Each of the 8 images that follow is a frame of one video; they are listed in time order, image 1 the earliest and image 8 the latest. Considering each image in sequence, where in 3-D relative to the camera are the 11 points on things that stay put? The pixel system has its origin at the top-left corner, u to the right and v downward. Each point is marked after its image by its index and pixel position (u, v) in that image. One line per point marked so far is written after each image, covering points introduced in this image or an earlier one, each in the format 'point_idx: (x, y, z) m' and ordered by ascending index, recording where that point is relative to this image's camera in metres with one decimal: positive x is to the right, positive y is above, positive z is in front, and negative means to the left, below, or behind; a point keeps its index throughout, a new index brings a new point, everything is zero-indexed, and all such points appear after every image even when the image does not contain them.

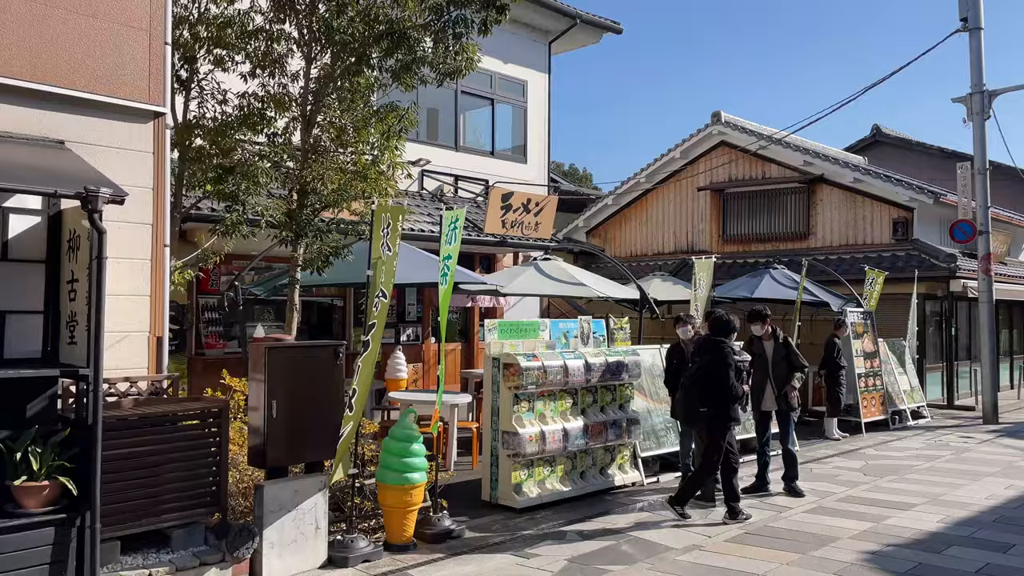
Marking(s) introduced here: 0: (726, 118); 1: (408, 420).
0: (+4.8, +3.8, +18.2) m
1: (-0.7, -0.9, +5.5) m
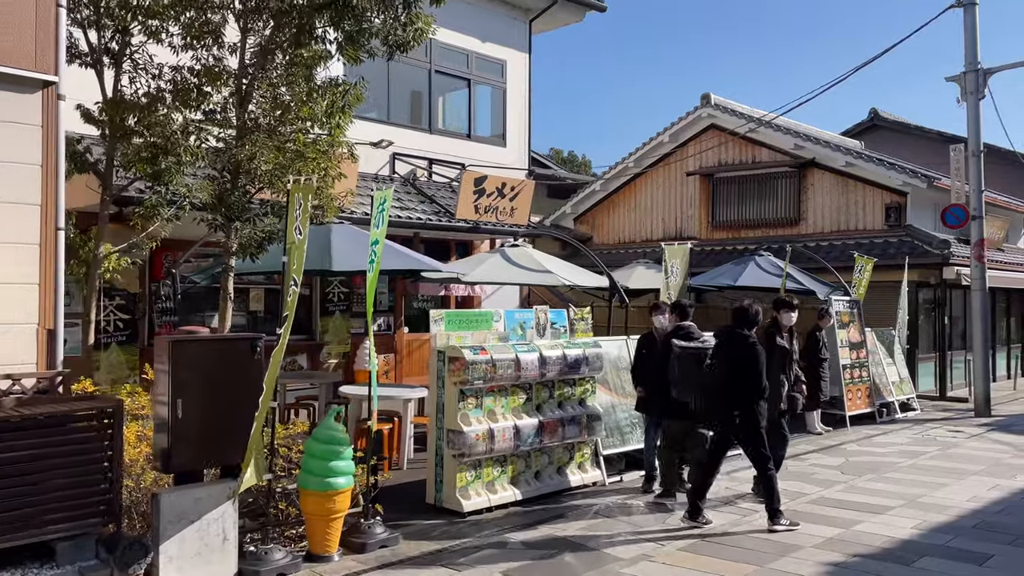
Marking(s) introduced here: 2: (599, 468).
0: (+4.4, +4.1, +17.6) m
1: (-1.1, -0.8, +5.1) m
2: (+0.8, -1.6, +7.1) m
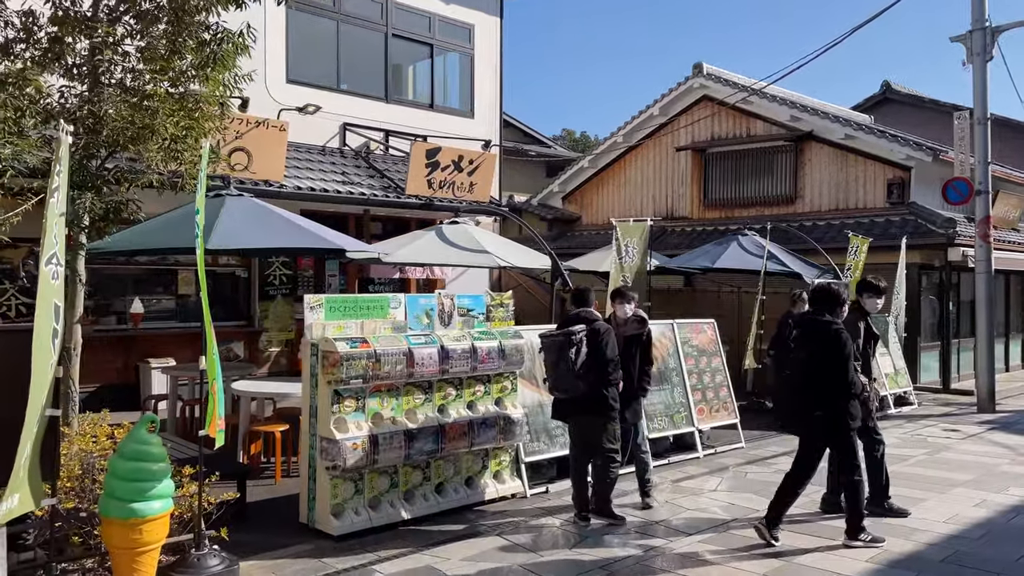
0: (+4.0, +4.4, +16.5) m
1: (-1.9, -0.7, +4.2) m
2: (+0.1, -1.4, +6.2) m
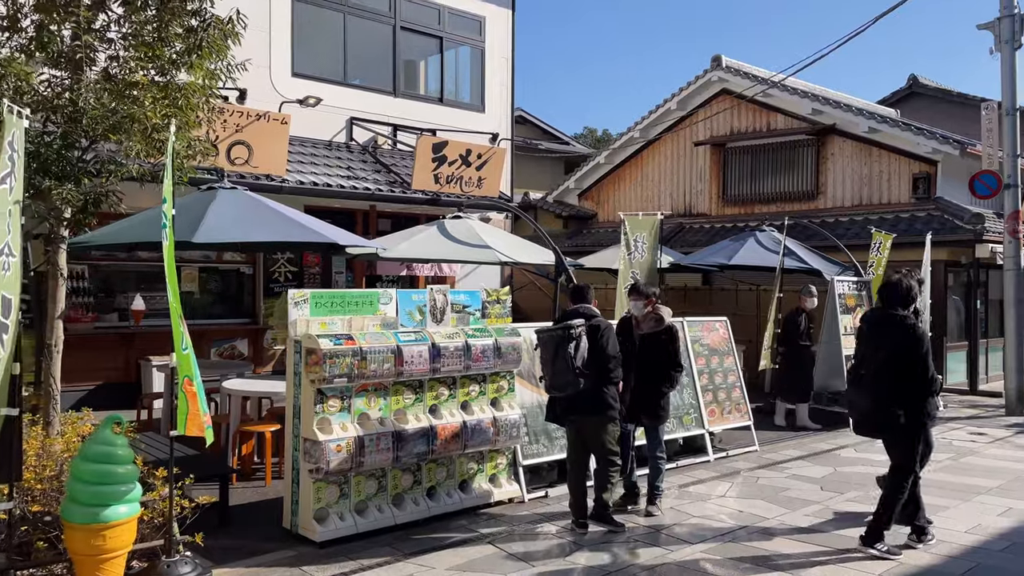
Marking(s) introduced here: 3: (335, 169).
0: (+4.2, +4.5, +16.1) m
1: (-1.9, -0.7, +3.9) m
2: (0.0, -1.4, +5.9) m
3: (-2.2, +1.5, +10.2) m
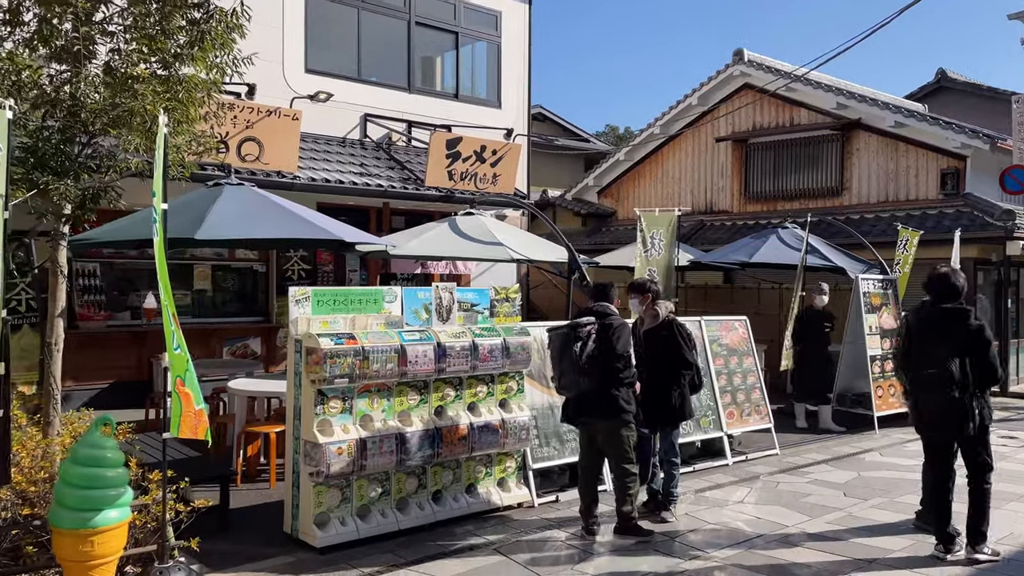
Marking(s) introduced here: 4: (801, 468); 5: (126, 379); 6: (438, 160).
0: (+4.6, +4.5, +15.8) m
1: (-1.9, -0.7, +3.8) m
2: (+0.1, -1.4, +5.7) m
3: (-2.0, +1.5, +10.1) m
4: (+2.5, -1.6, +7.1) m
5: (-4.4, -1.0, +9.3) m
6: (-0.9, +1.6, +10.1) m
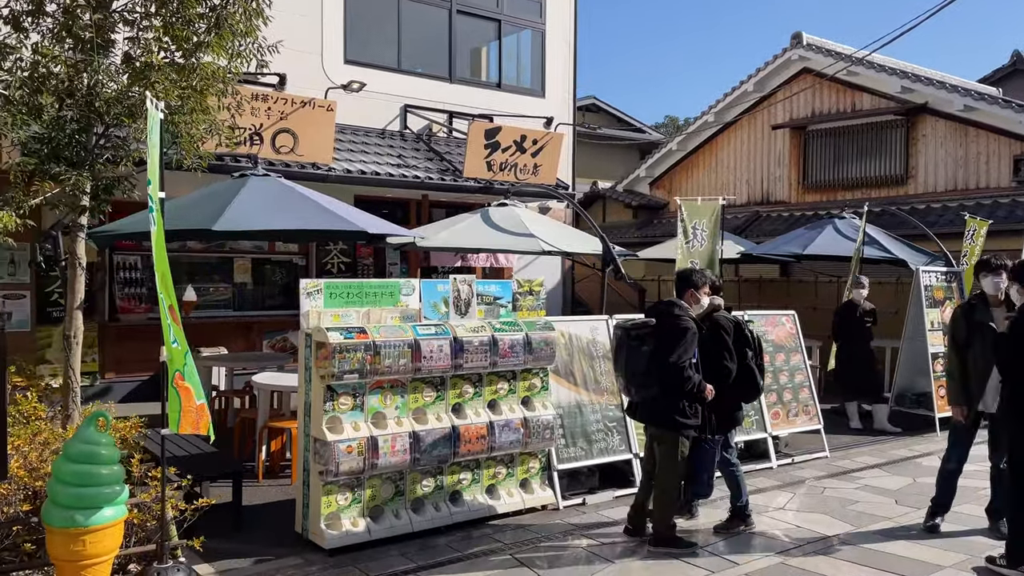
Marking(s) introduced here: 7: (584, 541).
0: (+5.5, +4.6, +15.1) m
1: (-1.9, -0.7, +3.7) m
2: (+0.3, -1.3, +5.5) m
3: (-1.6, +1.6, +10.0) m
4: (+2.7, -1.5, +6.6) m
5: (-4.0, -0.9, +9.4) m
6: (-0.4, +1.7, +9.9) m
7: (+0.4, -1.5, +4.9) m
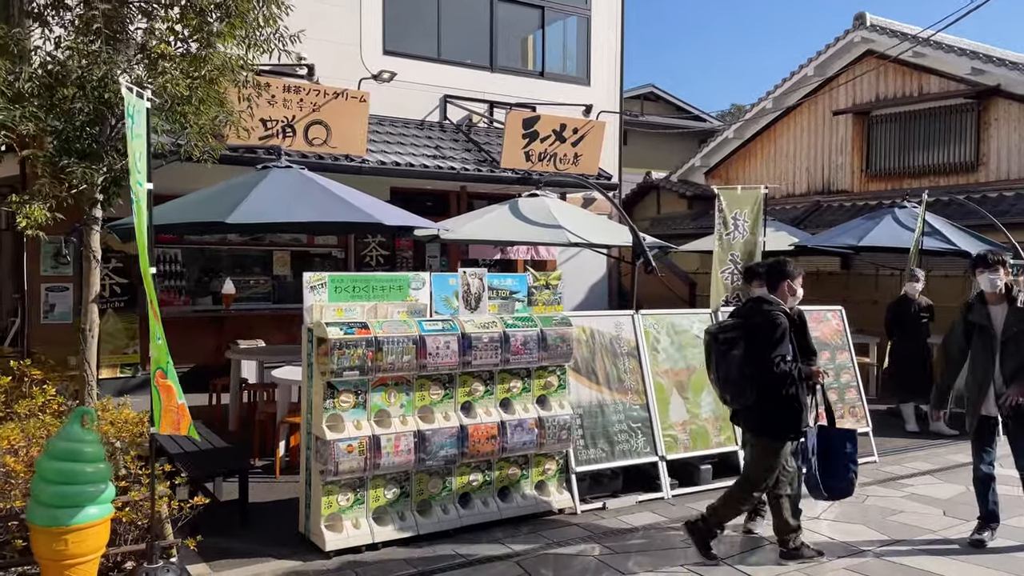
0: (+6.3, +4.7, +14.4) m
1: (-1.9, -0.6, +3.6) m
2: (+0.4, -1.3, +5.2) m
3: (-1.1, +1.7, +9.8) m
4: (+2.9, -1.5, +6.2) m
5: (-3.5, -0.9, +9.4) m
6: (0.0, +1.7, +9.7) m
7: (+0.5, -1.5, +4.6) m
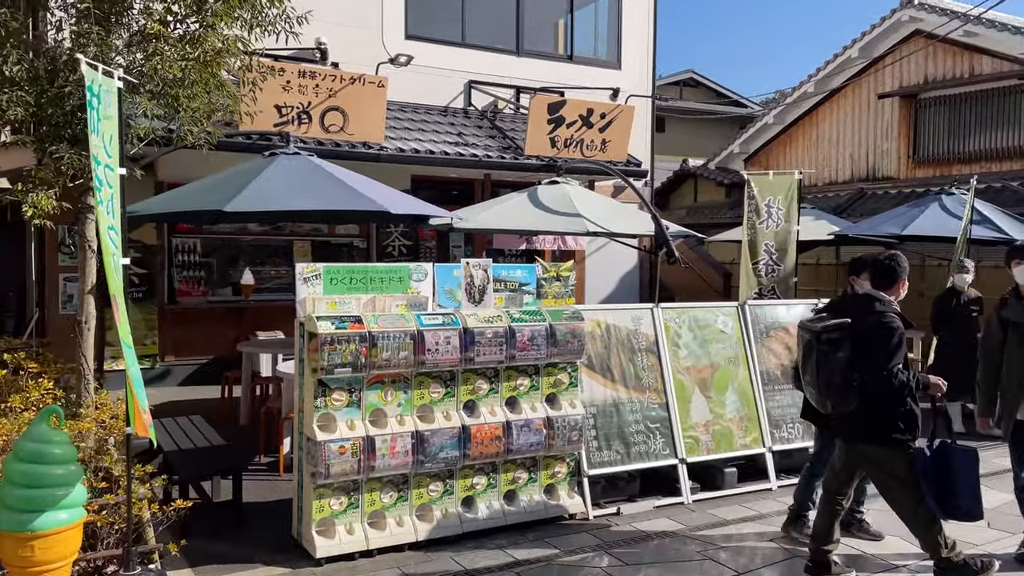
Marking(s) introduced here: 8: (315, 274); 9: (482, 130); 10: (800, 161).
0: (+6.8, +4.9, +13.7) m
1: (-2.0, -0.6, +3.4) m
2: (+0.4, -1.2, +4.9) m
3: (-0.8, +1.8, +9.6) m
4: (+3.0, -1.4, +5.8) m
5: (-3.3, -0.8, +9.3) m
6: (+0.3, +1.9, +9.3) m
7: (+0.5, -1.4, +4.3) m
8: (-1.1, +0.1, +4.3) m
9: (-0.4, +1.9, +10.1) m
10: (+5.6, +2.5, +16.1) m
